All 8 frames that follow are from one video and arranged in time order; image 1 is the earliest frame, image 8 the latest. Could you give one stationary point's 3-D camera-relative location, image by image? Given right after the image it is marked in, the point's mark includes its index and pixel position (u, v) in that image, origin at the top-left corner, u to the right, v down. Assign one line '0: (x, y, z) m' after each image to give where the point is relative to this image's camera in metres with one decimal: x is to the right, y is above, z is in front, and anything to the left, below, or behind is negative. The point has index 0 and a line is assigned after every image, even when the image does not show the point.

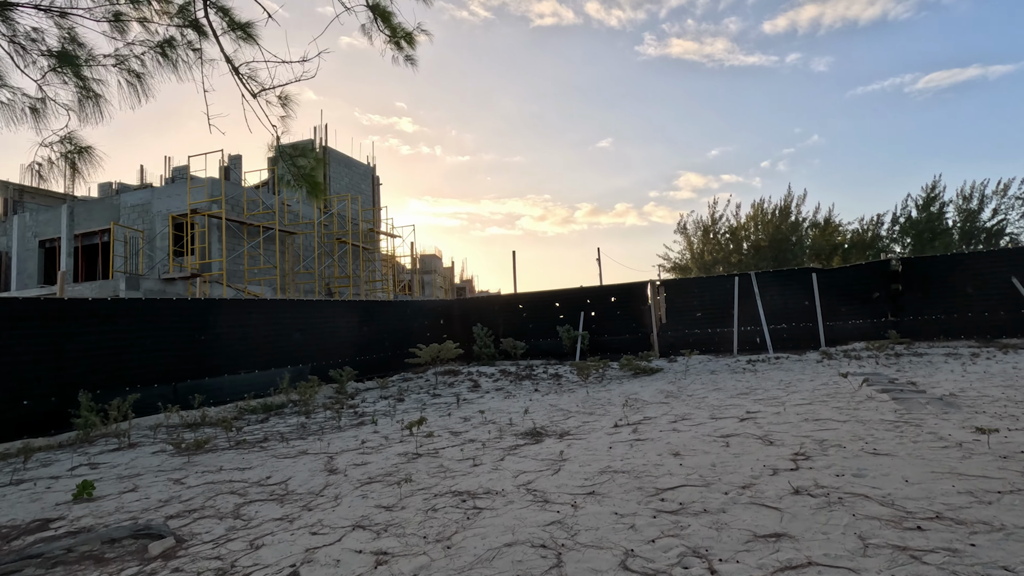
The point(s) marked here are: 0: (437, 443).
0: (-0.8, -1.6, +5.6) m
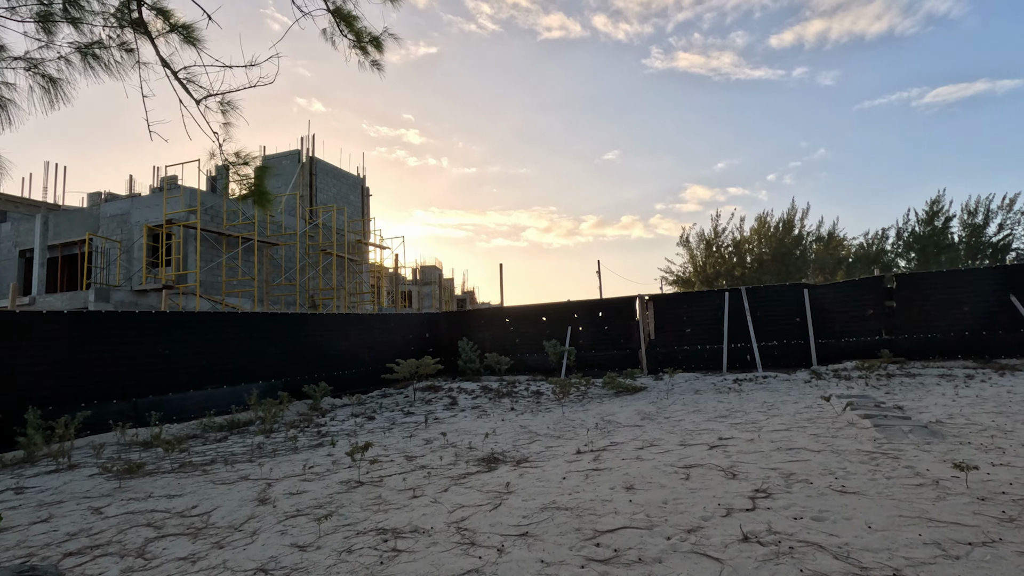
0: (-1.3, -1.8, +5.2) m
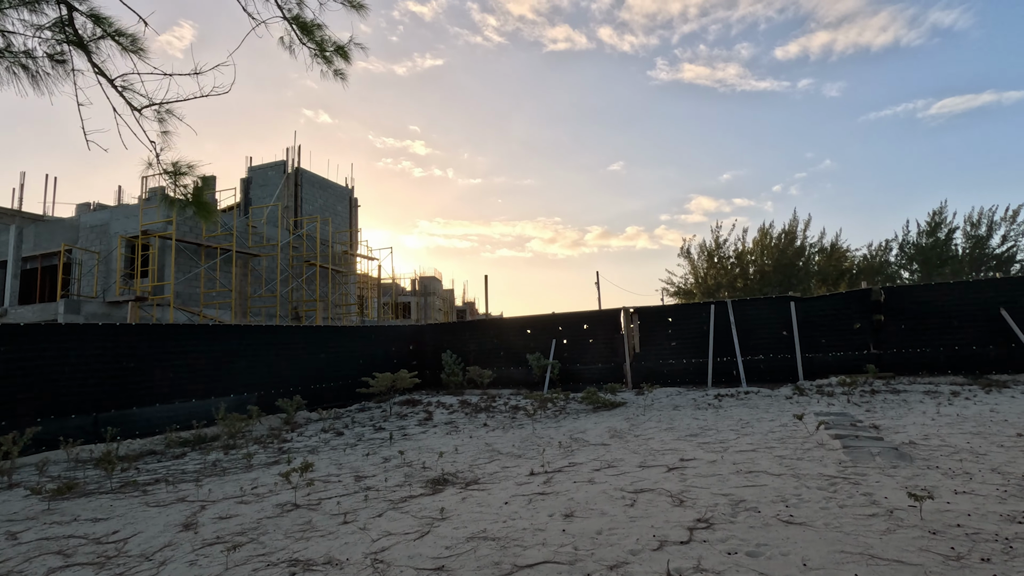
0: (-1.7, -1.9, +5.0) m
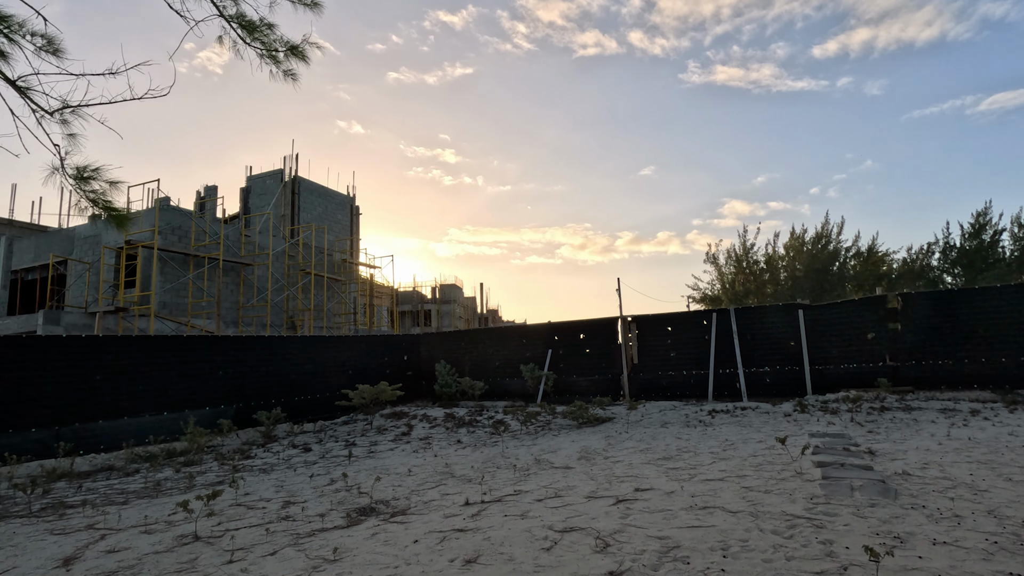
0: (-2.4, -2.0, +4.6) m
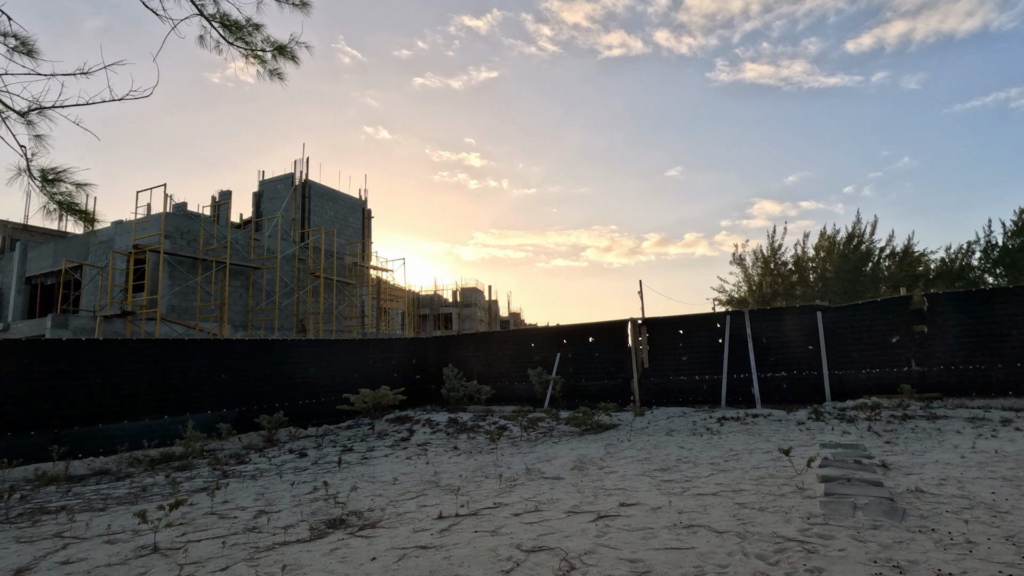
0: (-2.6, -2.0, +4.5) m
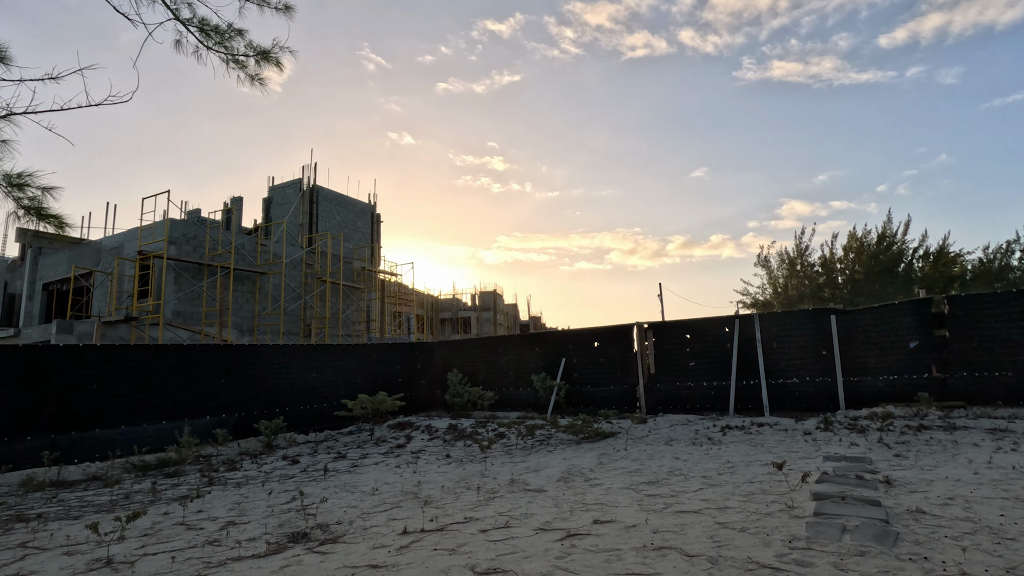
0: (-2.8, -2.1, +4.4) m
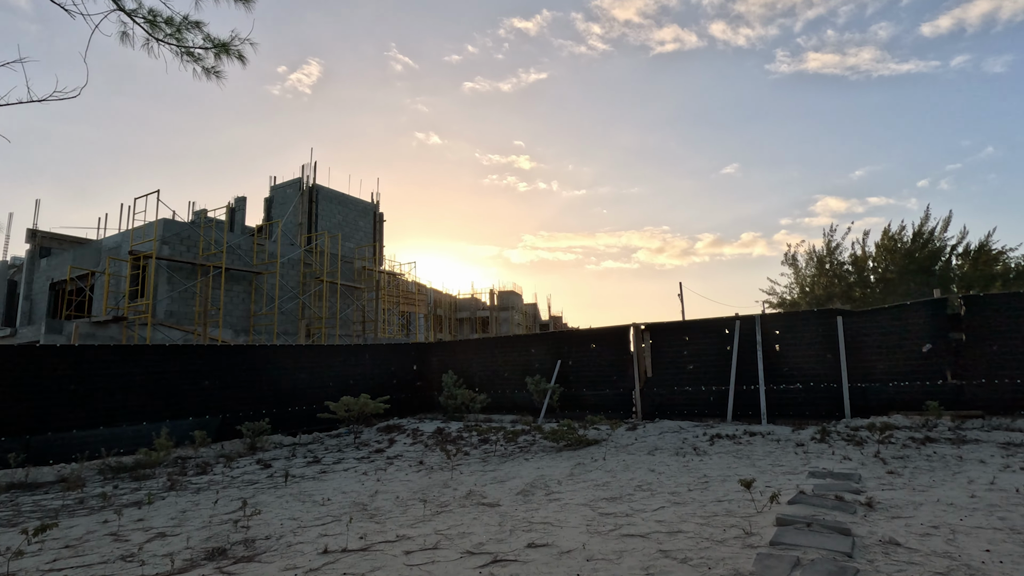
0: (-3.4, -2.1, +4.2) m
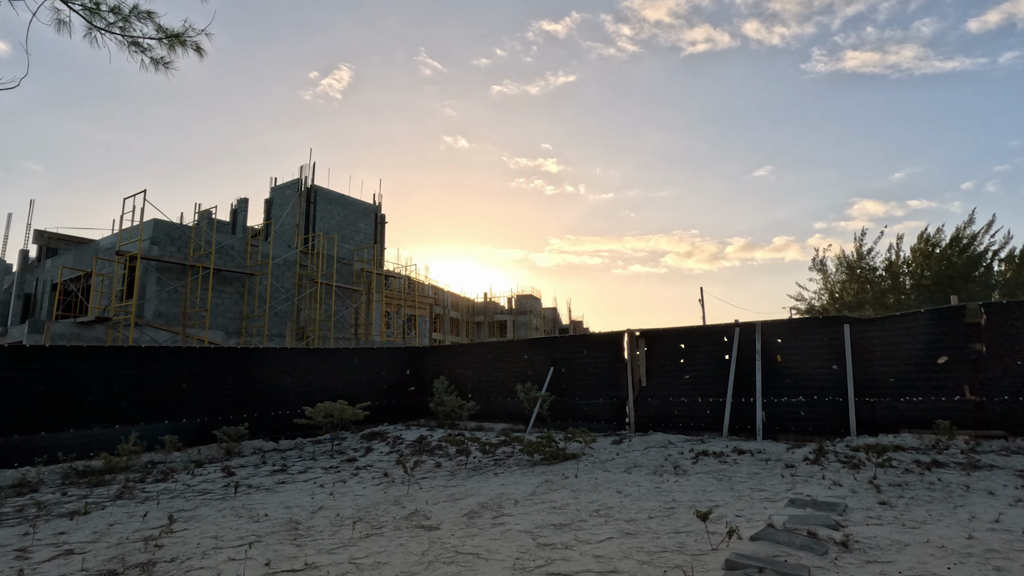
0: (-4.0, -2.1, +3.9) m
